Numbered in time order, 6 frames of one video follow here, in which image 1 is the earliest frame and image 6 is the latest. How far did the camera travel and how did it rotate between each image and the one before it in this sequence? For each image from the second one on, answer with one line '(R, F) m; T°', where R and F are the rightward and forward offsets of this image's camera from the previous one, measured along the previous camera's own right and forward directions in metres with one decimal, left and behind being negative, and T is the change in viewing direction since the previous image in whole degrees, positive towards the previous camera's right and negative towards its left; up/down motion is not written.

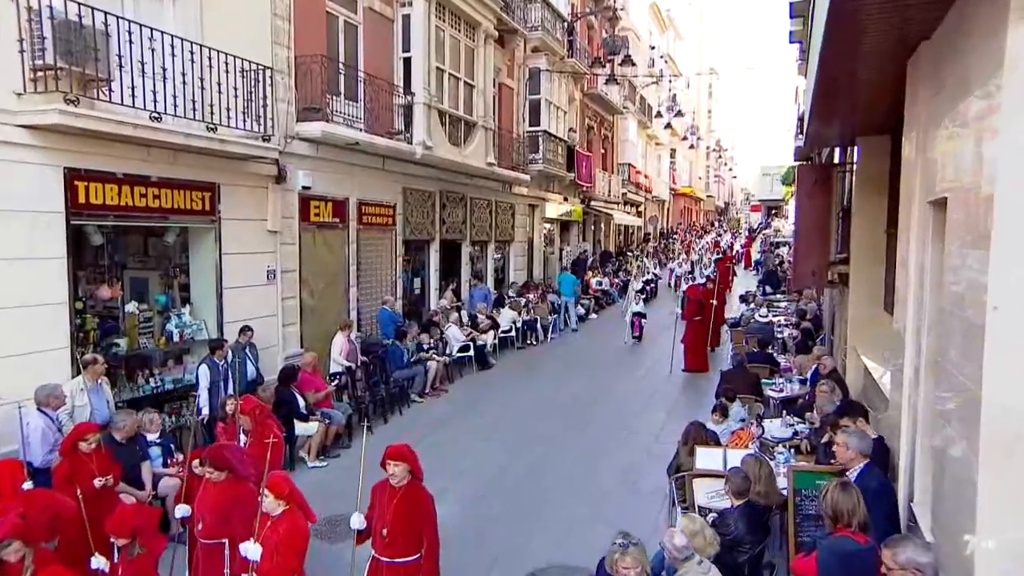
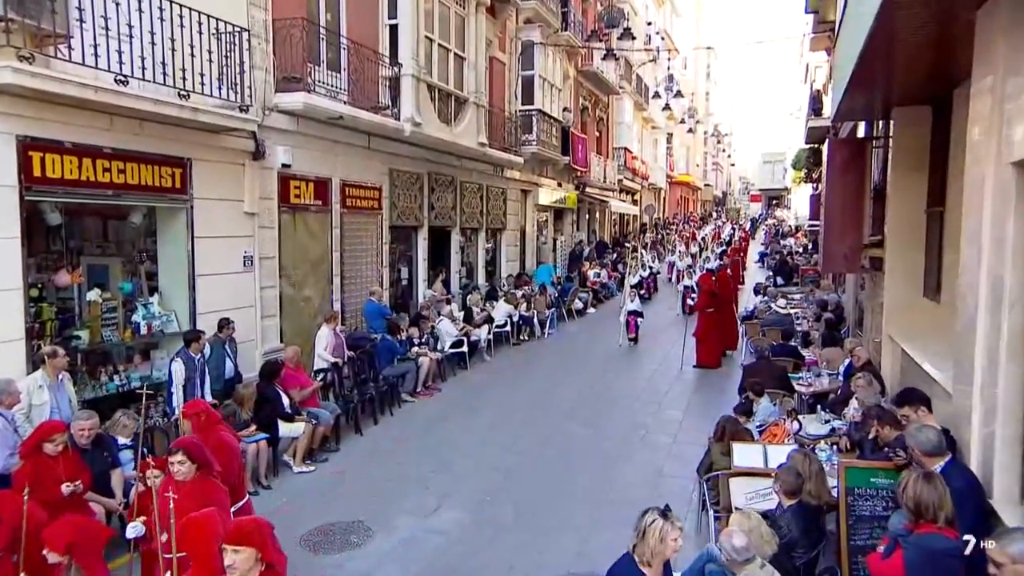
(-0.5, +0.8) m; +3°
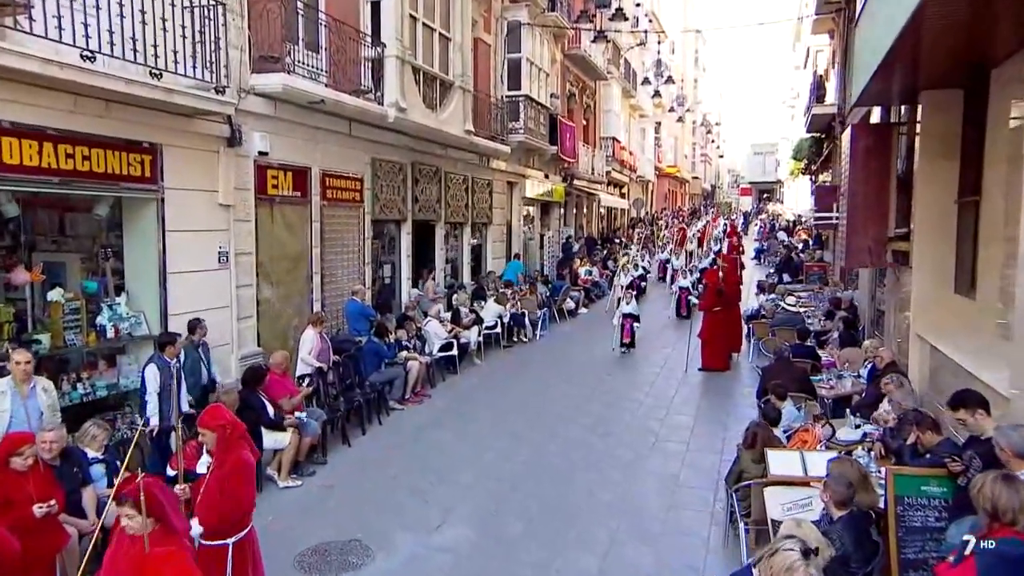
(-0.6, +0.6) m; +4°
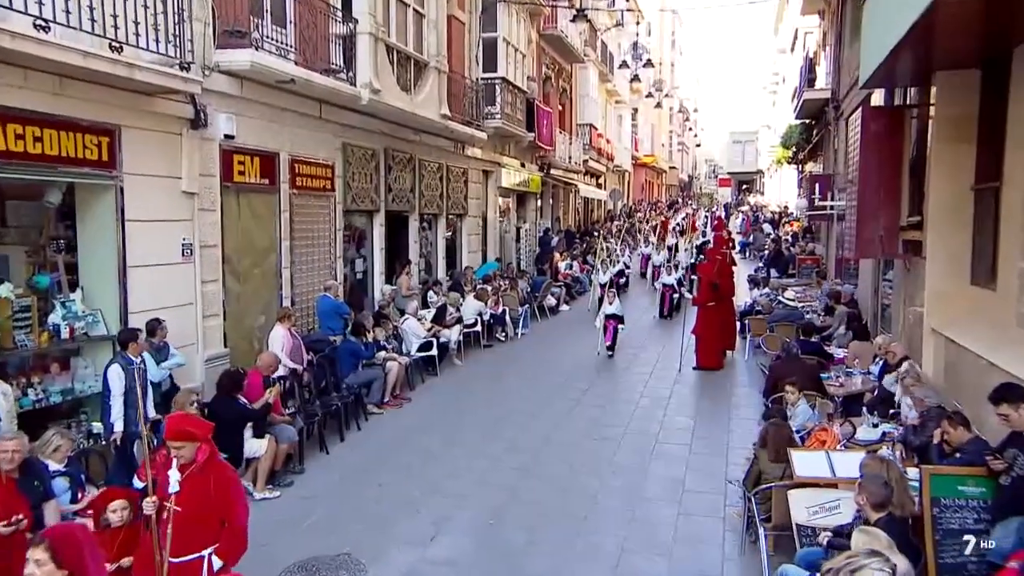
(-0.5, +0.6) m; +4°
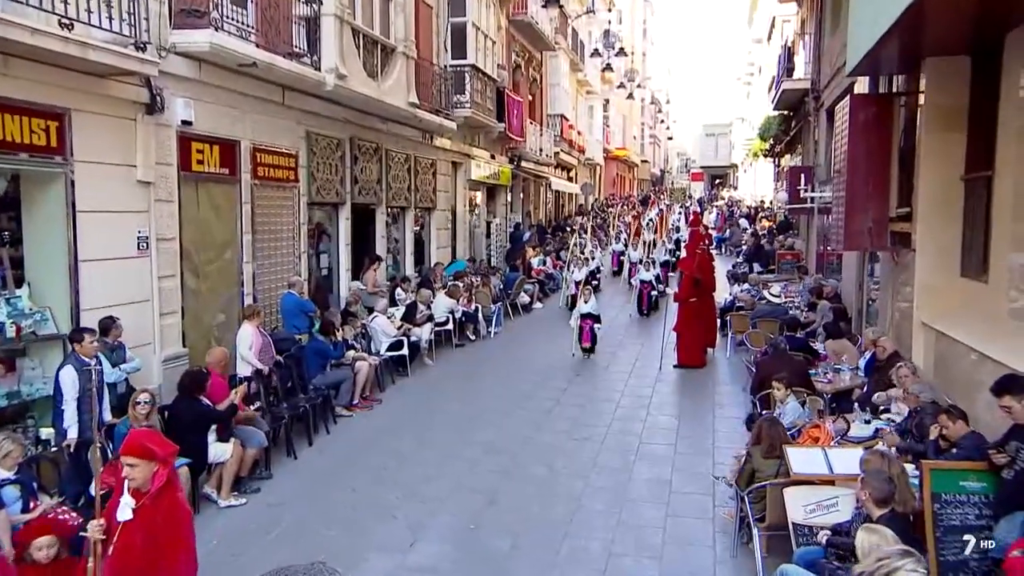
(-0.2, +0.3) m; +3°
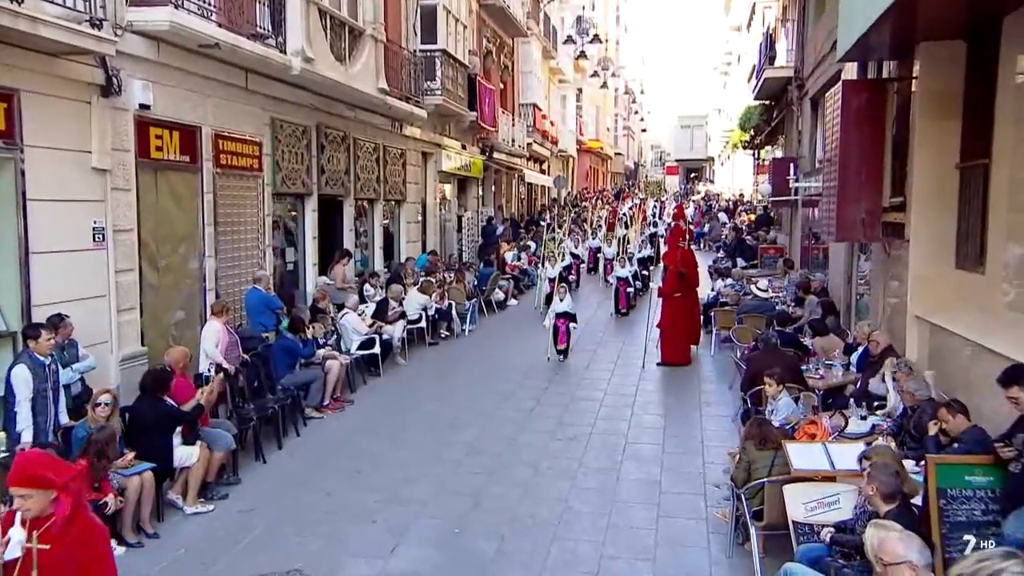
(-0.3, +0.3) m; +3°
